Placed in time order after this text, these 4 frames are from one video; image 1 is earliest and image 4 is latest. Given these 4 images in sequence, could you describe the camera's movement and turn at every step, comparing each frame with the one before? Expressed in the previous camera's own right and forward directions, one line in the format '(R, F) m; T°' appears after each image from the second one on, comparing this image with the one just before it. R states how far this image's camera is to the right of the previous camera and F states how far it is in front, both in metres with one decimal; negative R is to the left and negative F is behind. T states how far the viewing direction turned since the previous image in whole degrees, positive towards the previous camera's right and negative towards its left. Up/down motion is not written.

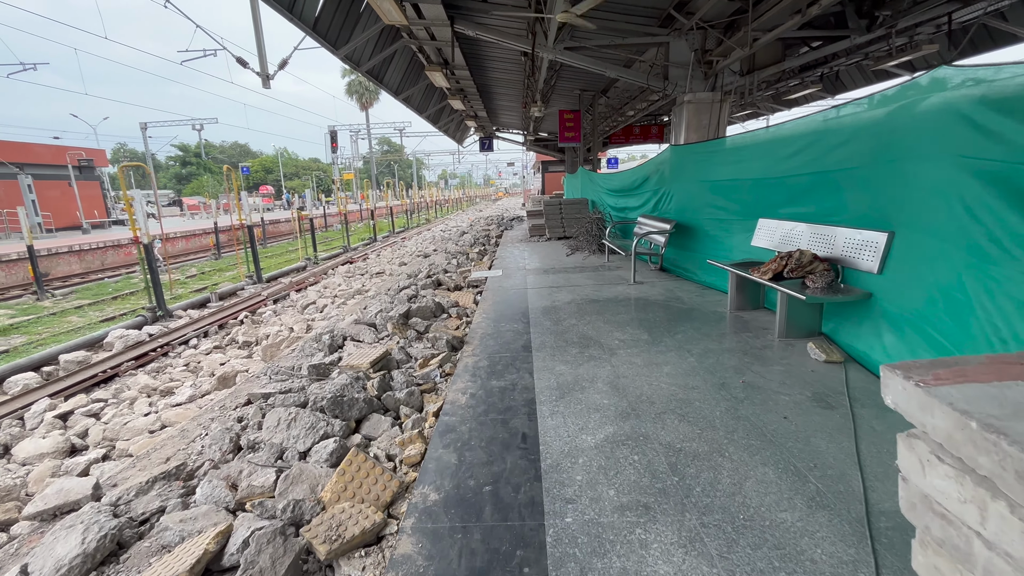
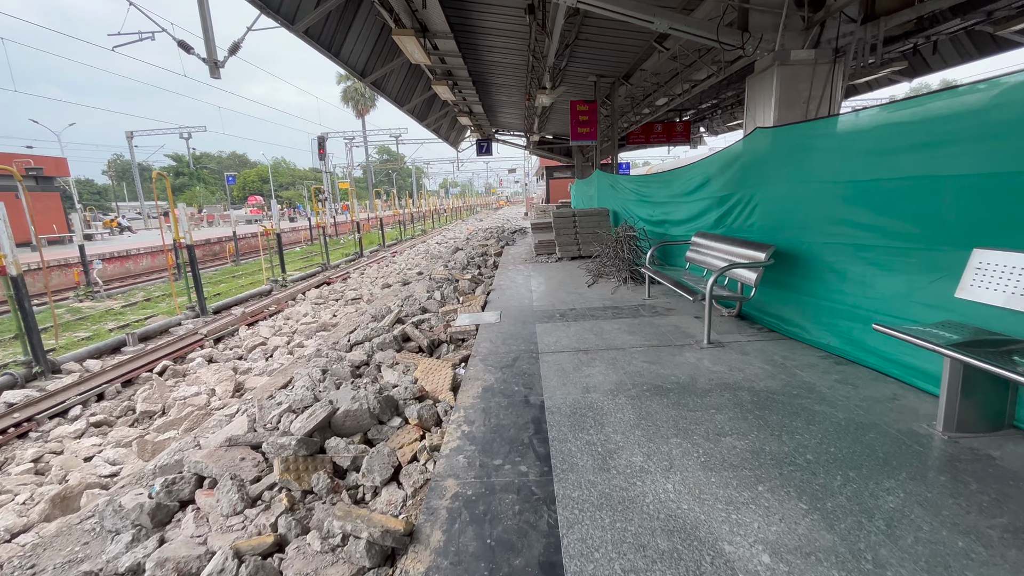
(0.0, +2.1) m; 0°
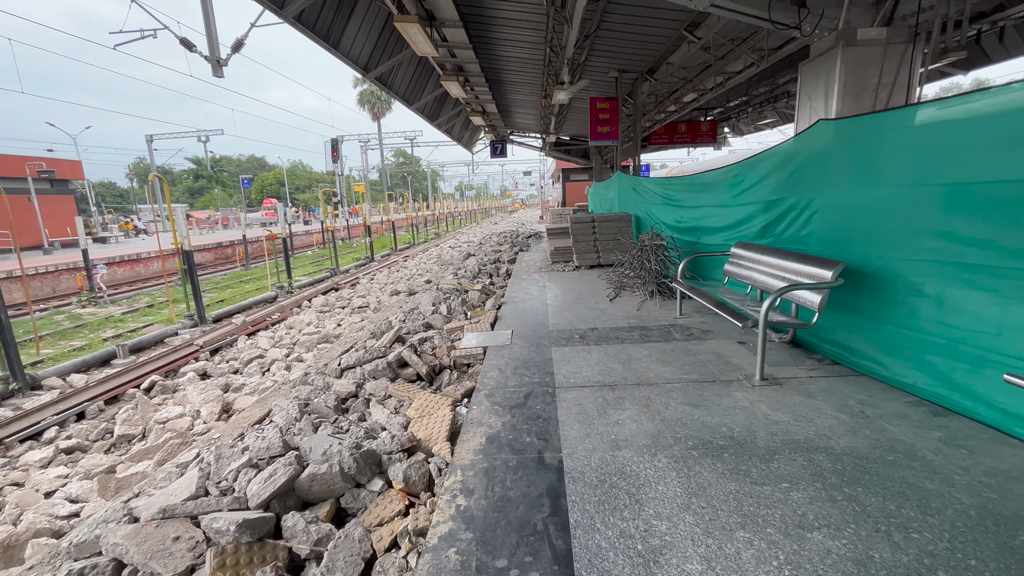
(0.0, +0.6) m; -2°
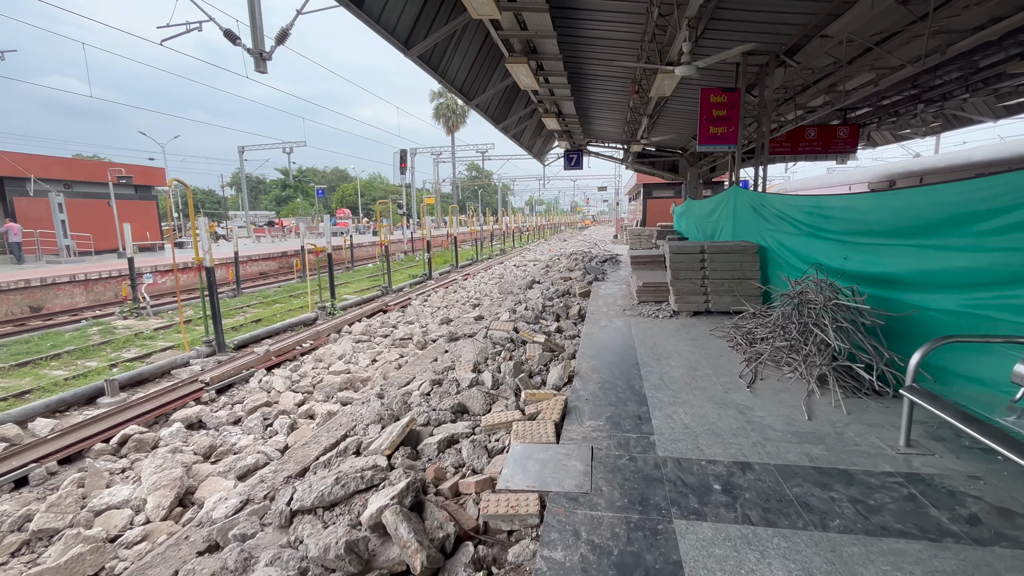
(-0.1, +1.8) m; -8°
